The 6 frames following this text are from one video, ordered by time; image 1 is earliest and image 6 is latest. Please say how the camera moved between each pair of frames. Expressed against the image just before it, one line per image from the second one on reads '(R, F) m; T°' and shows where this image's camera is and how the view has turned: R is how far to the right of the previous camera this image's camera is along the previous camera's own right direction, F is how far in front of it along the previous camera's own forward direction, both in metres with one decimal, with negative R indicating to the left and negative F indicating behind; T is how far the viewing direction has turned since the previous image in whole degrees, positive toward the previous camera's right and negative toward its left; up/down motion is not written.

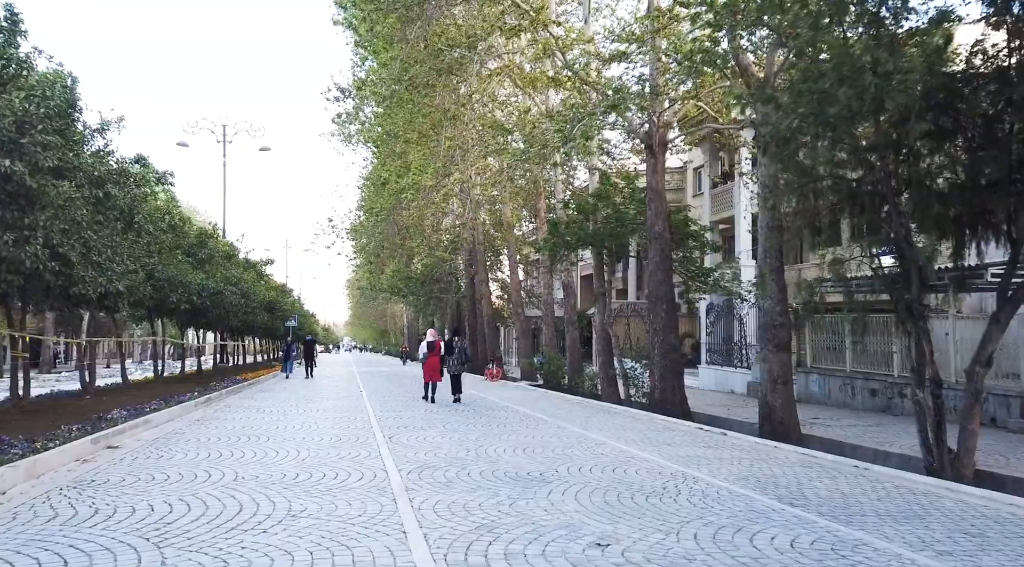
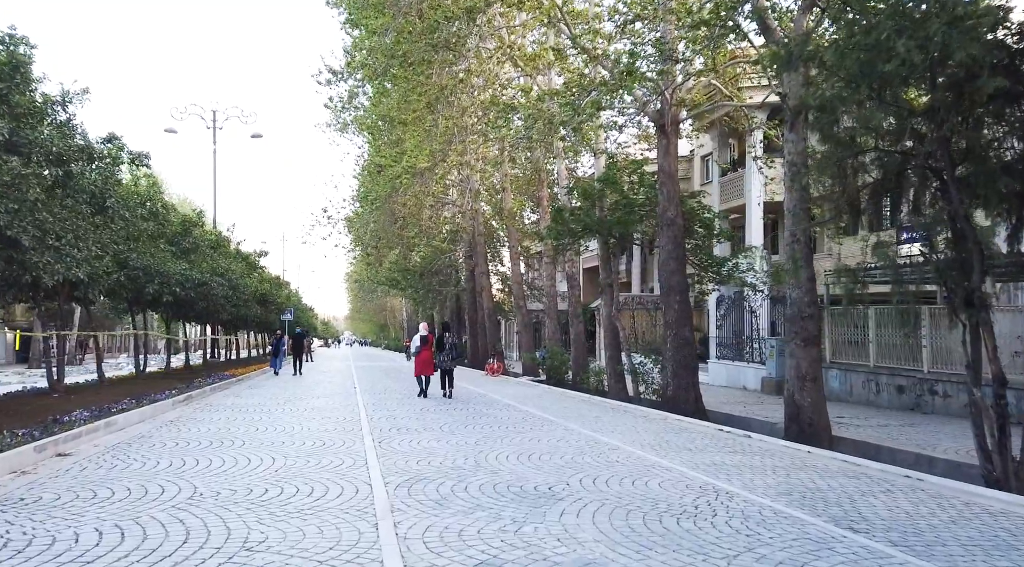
(0.0, +1.3) m; 0°
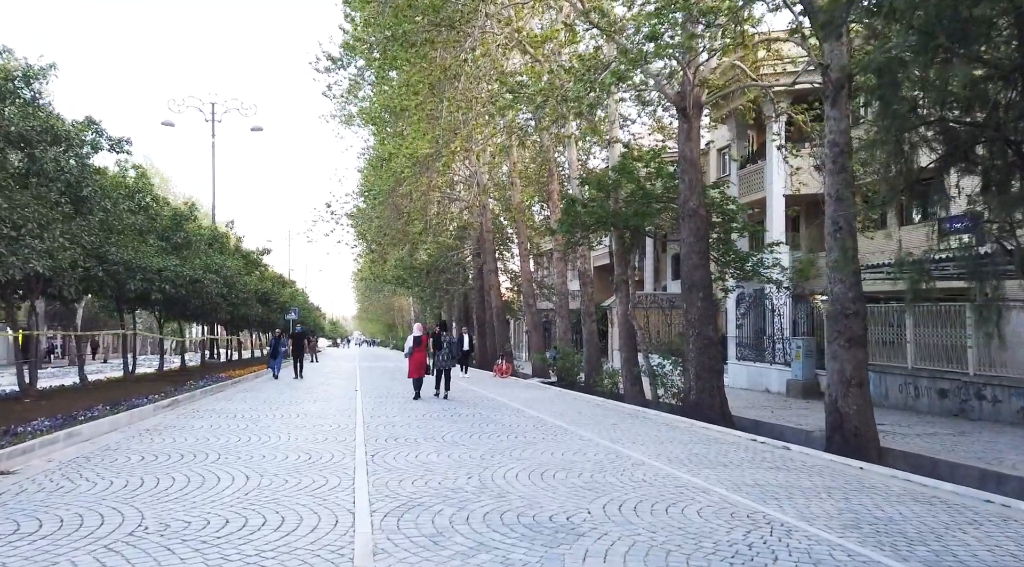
(0.0, +1.3) m; -1°
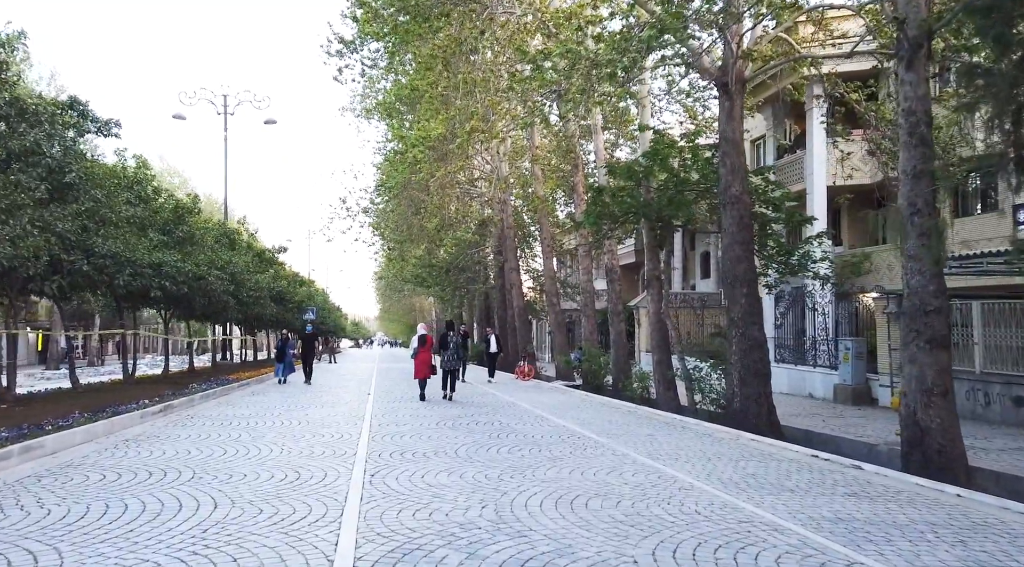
(0.0, +1.6) m; -2°
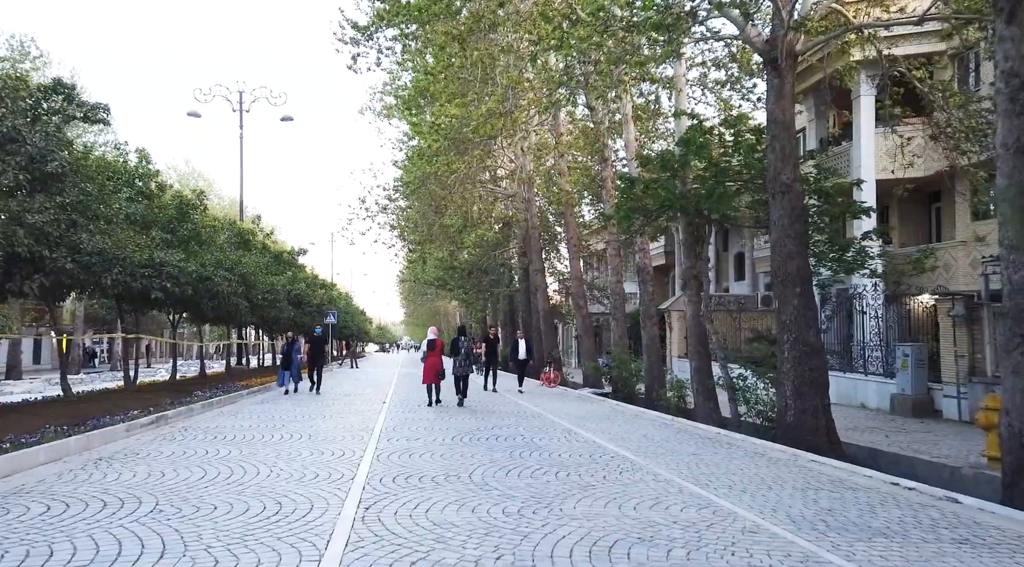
(0.0, +1.5) m; -2°
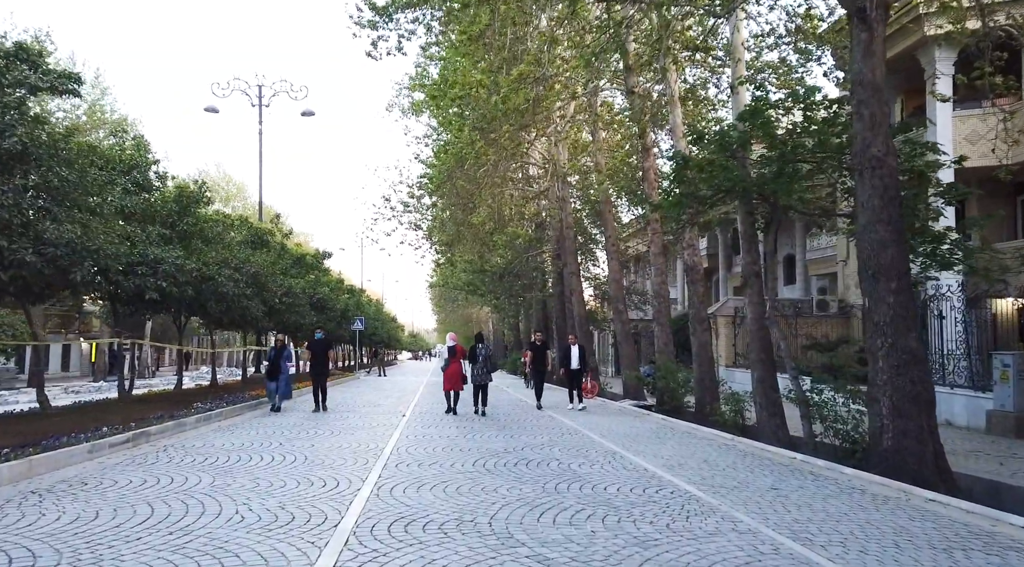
(0.0, +2.2) m; -2°
